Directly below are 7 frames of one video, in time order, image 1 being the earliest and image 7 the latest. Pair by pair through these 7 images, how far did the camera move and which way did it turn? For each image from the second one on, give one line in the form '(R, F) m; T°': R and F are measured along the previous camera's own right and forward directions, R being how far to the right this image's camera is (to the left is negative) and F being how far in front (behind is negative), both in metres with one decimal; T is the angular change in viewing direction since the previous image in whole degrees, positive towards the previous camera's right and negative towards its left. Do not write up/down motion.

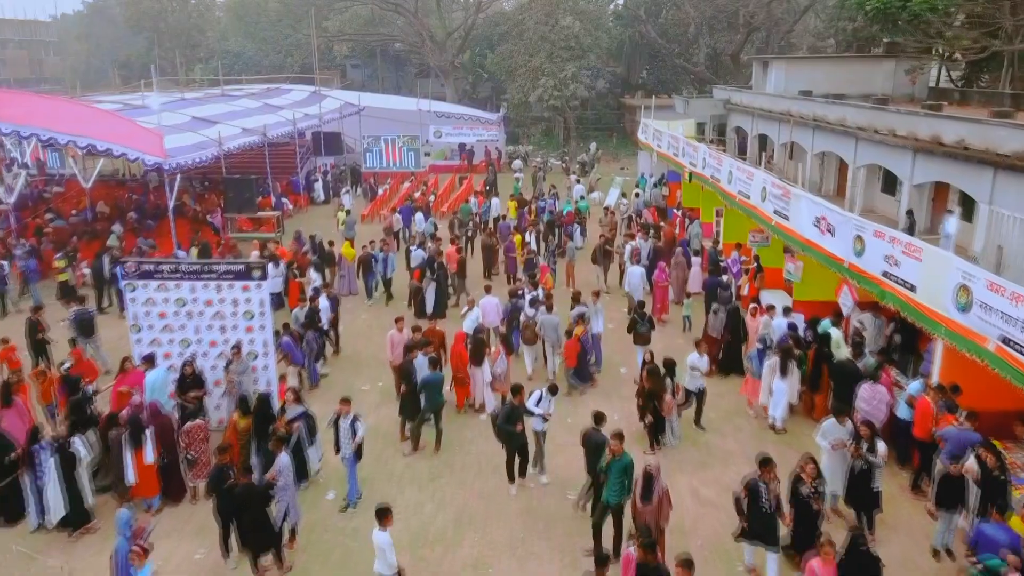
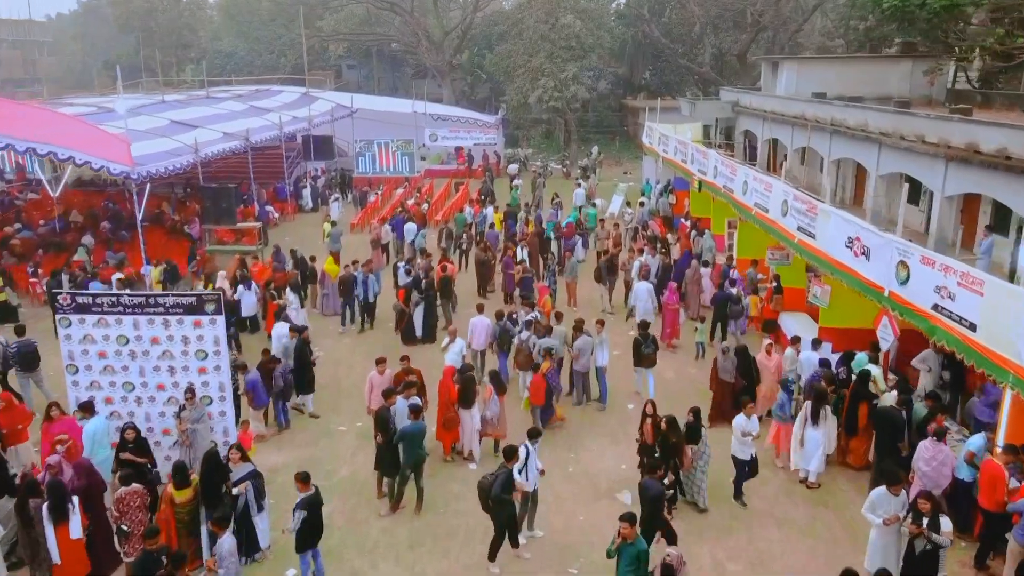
(+0.1, +1.3) m; 0°
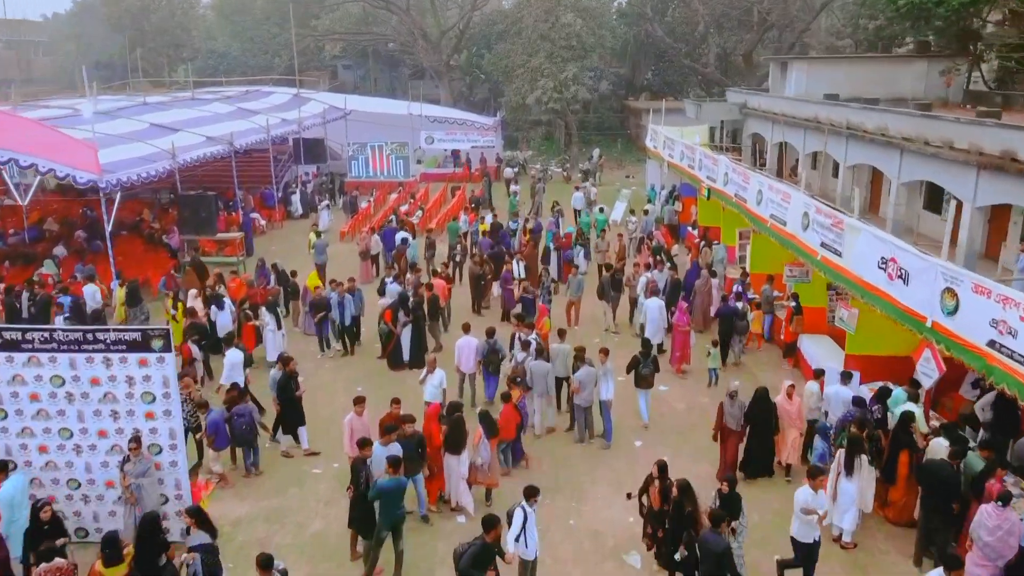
(+0.1, +1.1) m; 0°
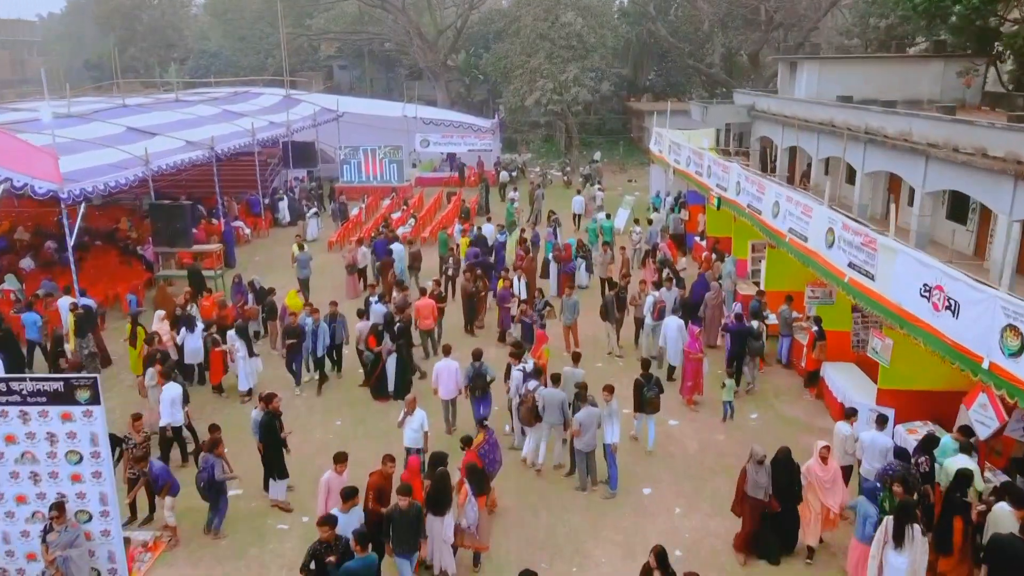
(+0.1, +1.1) m; 0°
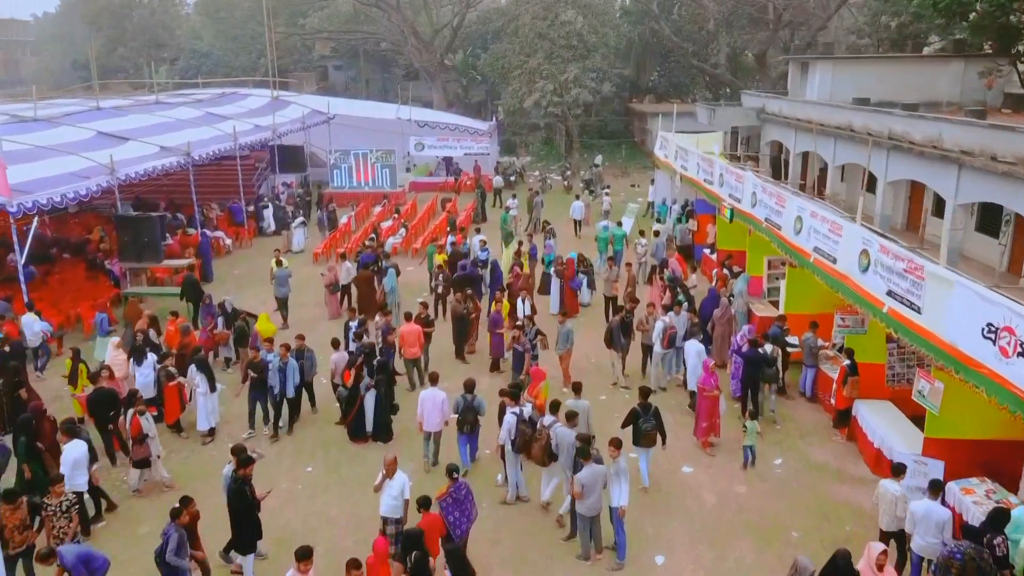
(+0.1, +1.3) m; 0°
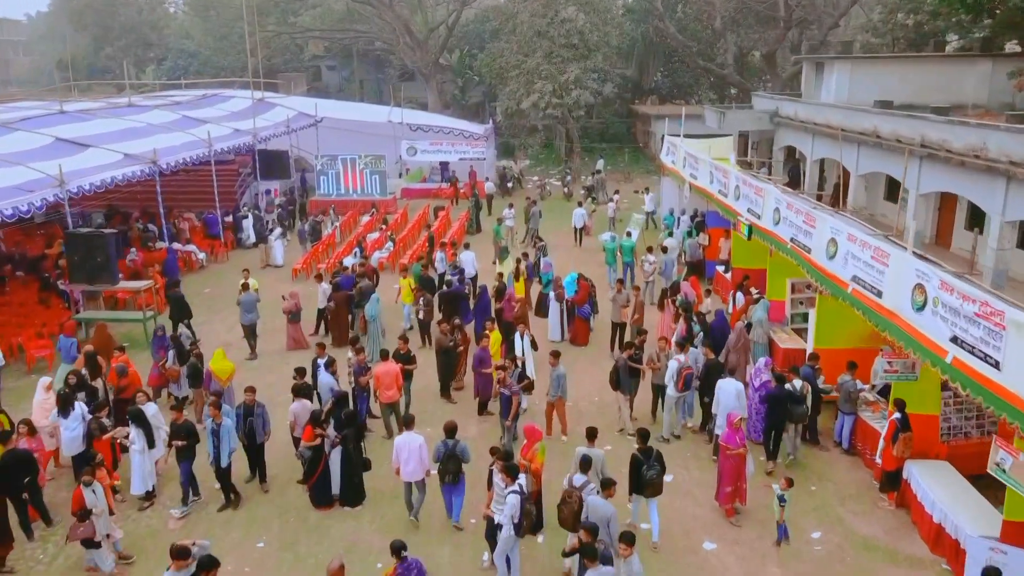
(+0.1, +1.5) m; 0°
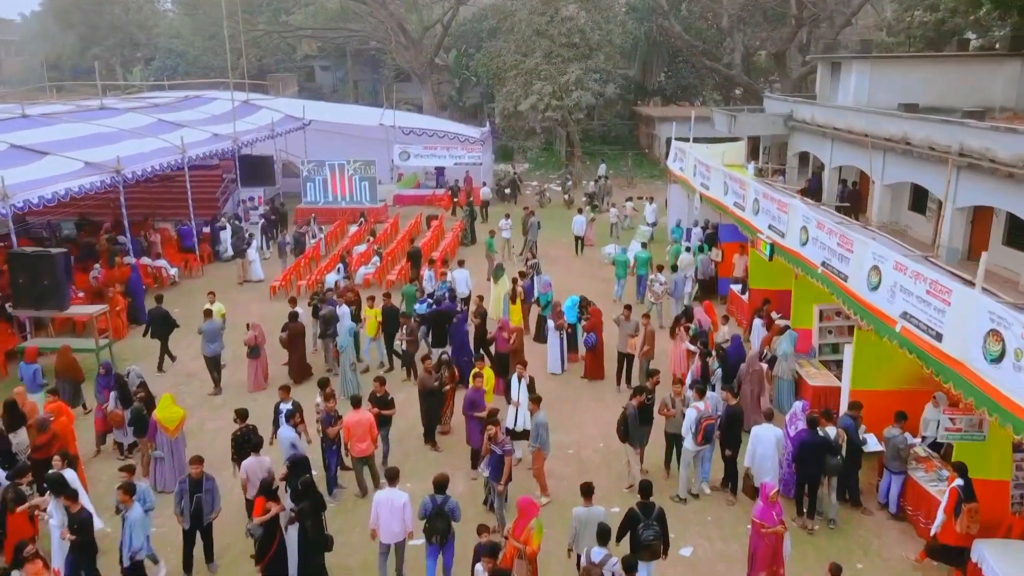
(+0.1, +1.4) m; 0°
